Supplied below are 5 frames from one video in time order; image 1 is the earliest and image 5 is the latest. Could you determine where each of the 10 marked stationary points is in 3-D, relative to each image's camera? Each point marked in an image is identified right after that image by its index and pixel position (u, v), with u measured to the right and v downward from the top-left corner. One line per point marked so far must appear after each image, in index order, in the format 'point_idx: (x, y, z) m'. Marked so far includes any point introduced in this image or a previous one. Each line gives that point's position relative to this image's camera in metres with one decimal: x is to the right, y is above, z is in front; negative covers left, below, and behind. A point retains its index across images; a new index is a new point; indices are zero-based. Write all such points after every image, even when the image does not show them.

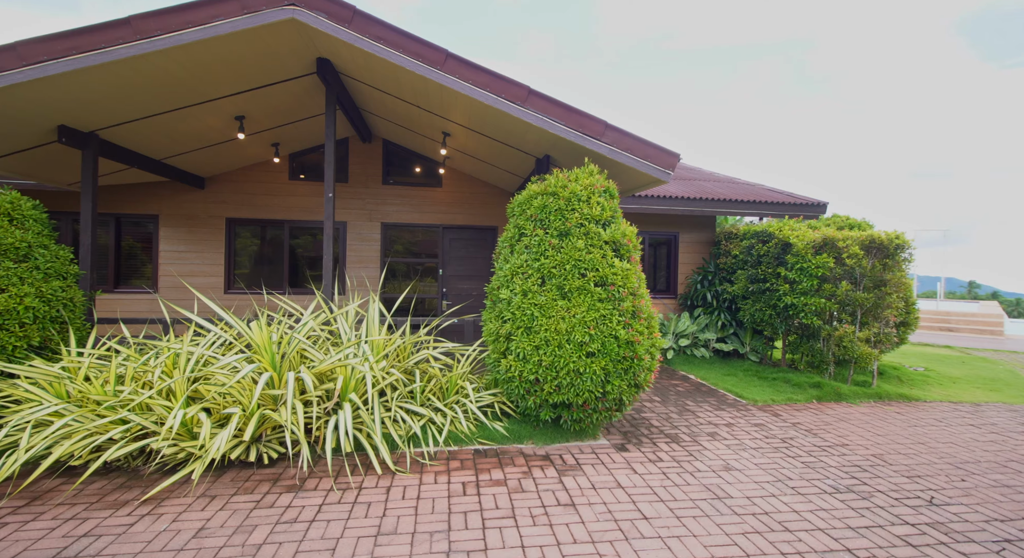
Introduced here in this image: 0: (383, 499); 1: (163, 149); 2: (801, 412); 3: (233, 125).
0: (-0.8, -1.4, +3.0) m
1: (-4.3, +1.6, +5.9) m
2: (+3.2, -1.4, +5.1) m
3: (-3.4, +1.9, +5.8) m
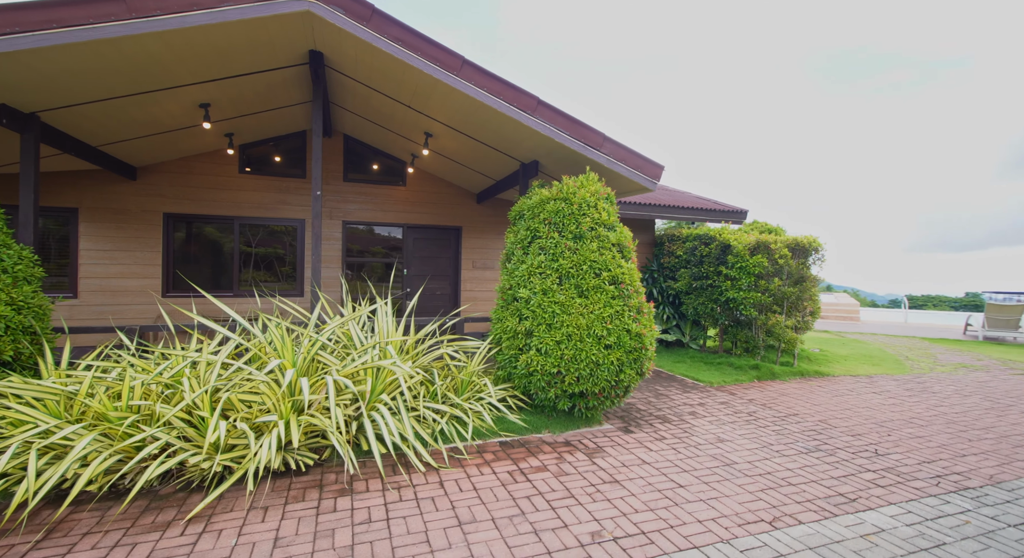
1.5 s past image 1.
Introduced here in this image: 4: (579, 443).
0: (-0.5, -1.4, +3.1) m
1: (-4.5, +1.6, +5.2) m
2: (+3.0, -1.4, +6.0) m
3: (-3.6, +1.9, +5.3) m
4: (+0.6, -1.4, +4.0) m
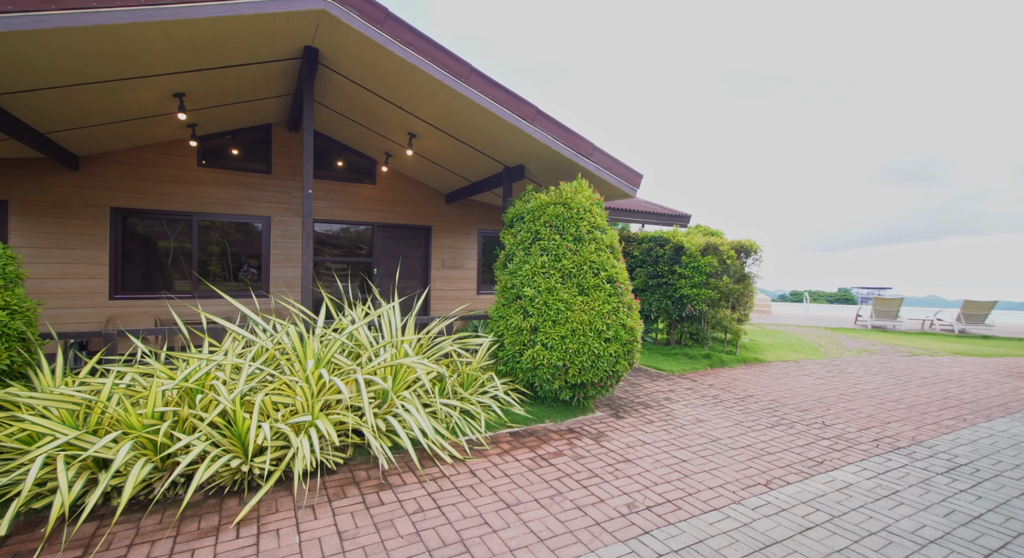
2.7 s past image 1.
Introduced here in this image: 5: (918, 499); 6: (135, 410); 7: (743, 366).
0: (-0.2, -1.4, +3.3) m
1: (-4.5, +1.6, +4.7) m
2: (+2.8, -1.4, +6.7) m
3: (-3.6, +1.9, +5.0) m
4: (+0.7, -1.4, +4.3) m
5: (+2.8, -1.5, +3.2) m
6: (-2.4, -0.8, +2.9) m
7: (+3.7, -1.4, +7.5) m
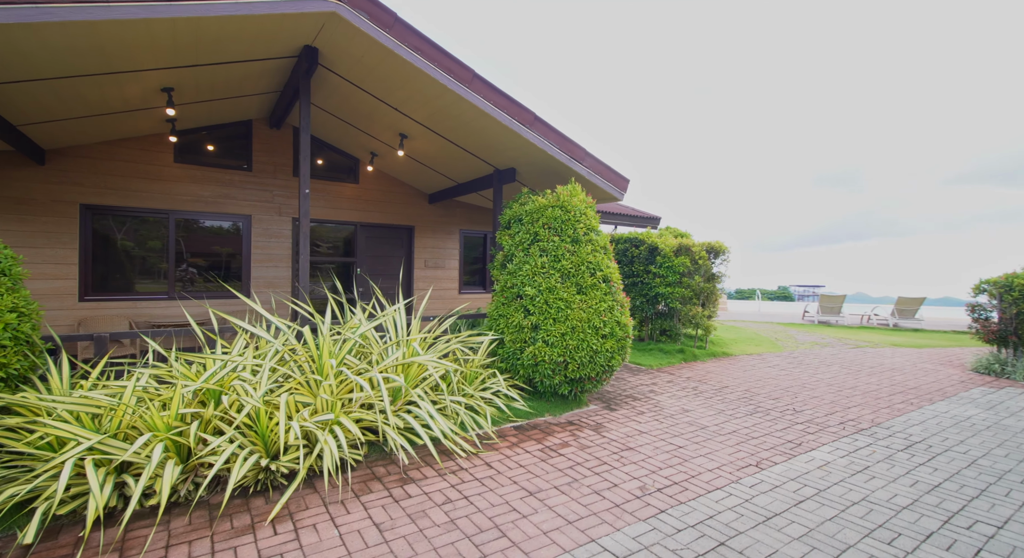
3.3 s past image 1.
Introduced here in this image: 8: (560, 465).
0: (-0.1, -1.4, +3.5) m
1: (-4.5, +1.6, +4.5) m
2: (+2.6, -1.4, +7.1) m
3: (-3.7, +1.9, +4.8) m
4: (+0.7, -1.4, +4.6) m
5: (+2.9, -1.5, +3.6) m
6: (-2.2, -0.8, +2.9) m
7: (+3.4, -1.4, +8.0) m
8: (+0.4, -1.4, +3.6) m
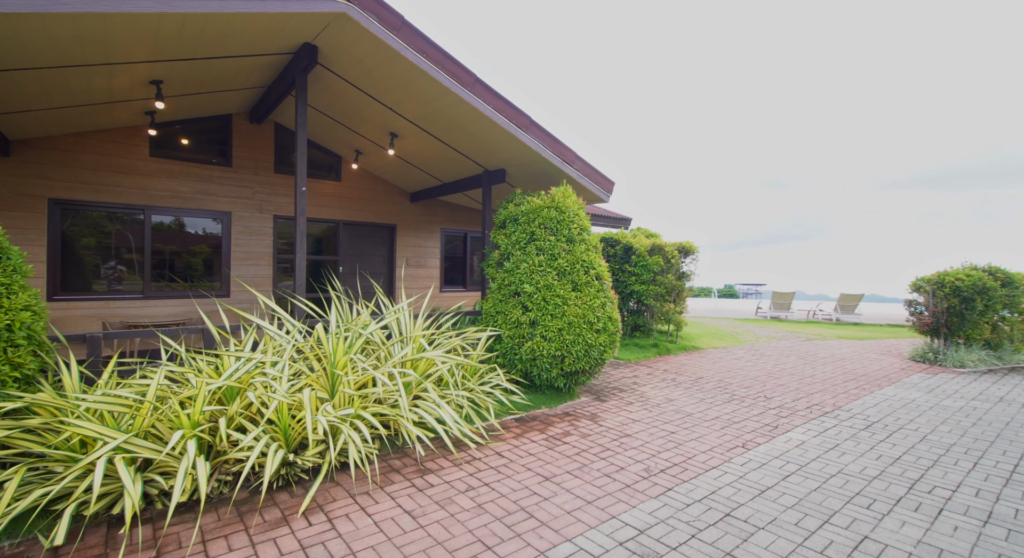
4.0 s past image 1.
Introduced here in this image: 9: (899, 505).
0: (0.0, -1.4, +3.7) m
1: (-4.5, +1.6, +4.3) m
2: (+2.3, -1.3, +7.5) m
3: (-3.7, +1.9, +4.6) m
4: (+0.7, -1.4, +4.8) m
5: (+3.0, -1.5, +4.1) m
6: (-2.0, -0.8, +2.9) m
7: (+3.1, -1.3, +8.4) m
8: (+0.4, -1.4, +3.8) m
9: (+2.5, -1.5, +3.1) m
